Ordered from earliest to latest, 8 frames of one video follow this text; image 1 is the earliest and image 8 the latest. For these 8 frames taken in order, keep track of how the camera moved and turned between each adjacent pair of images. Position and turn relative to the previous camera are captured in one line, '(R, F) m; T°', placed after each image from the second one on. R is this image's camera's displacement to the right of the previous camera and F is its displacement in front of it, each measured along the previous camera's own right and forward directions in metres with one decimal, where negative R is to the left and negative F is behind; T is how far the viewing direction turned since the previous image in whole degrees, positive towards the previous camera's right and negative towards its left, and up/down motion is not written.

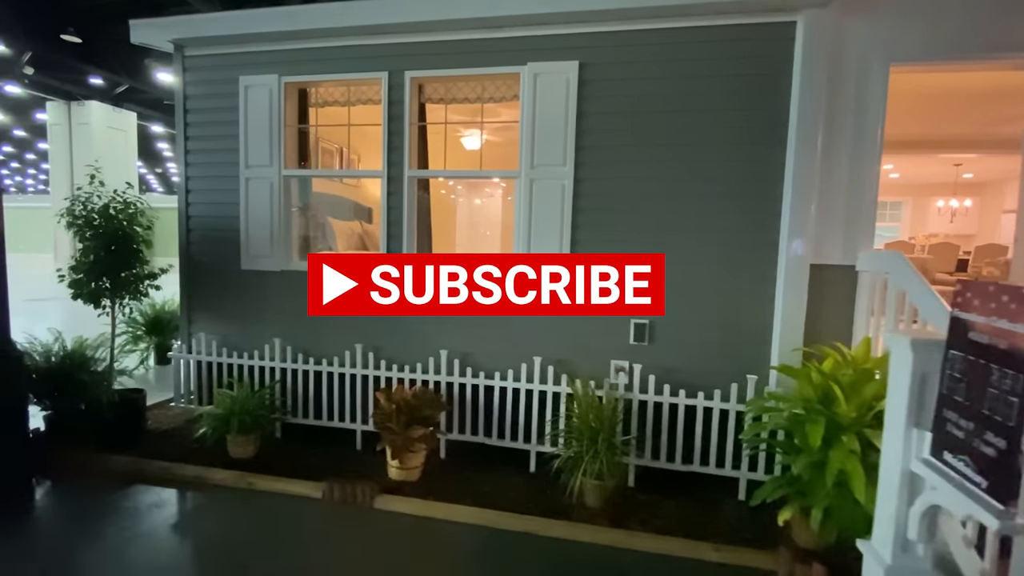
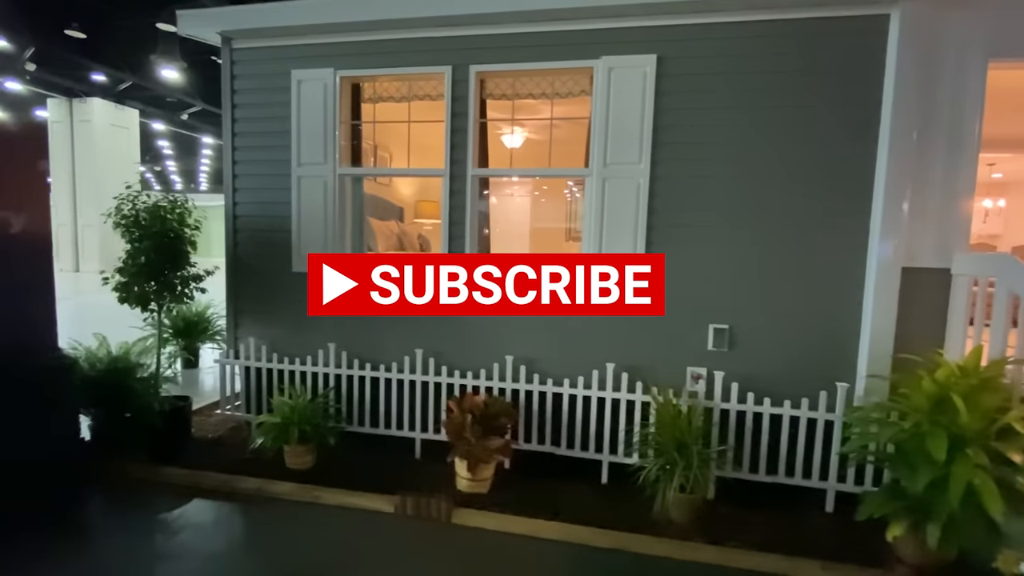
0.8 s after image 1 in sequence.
(-0.6, +0.2) m; +1°
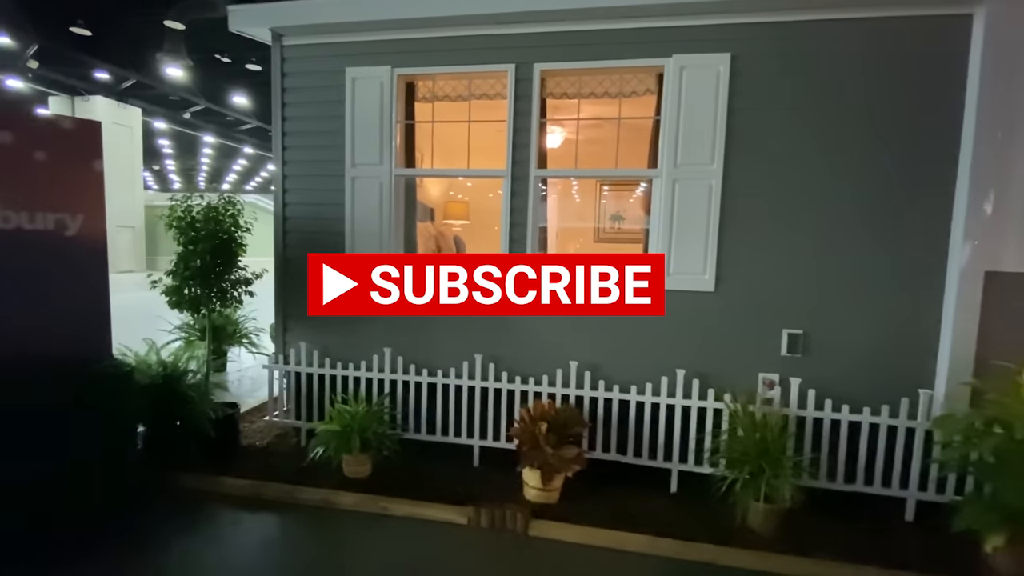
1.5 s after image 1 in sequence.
(-0.6, +0.1) m; +1°
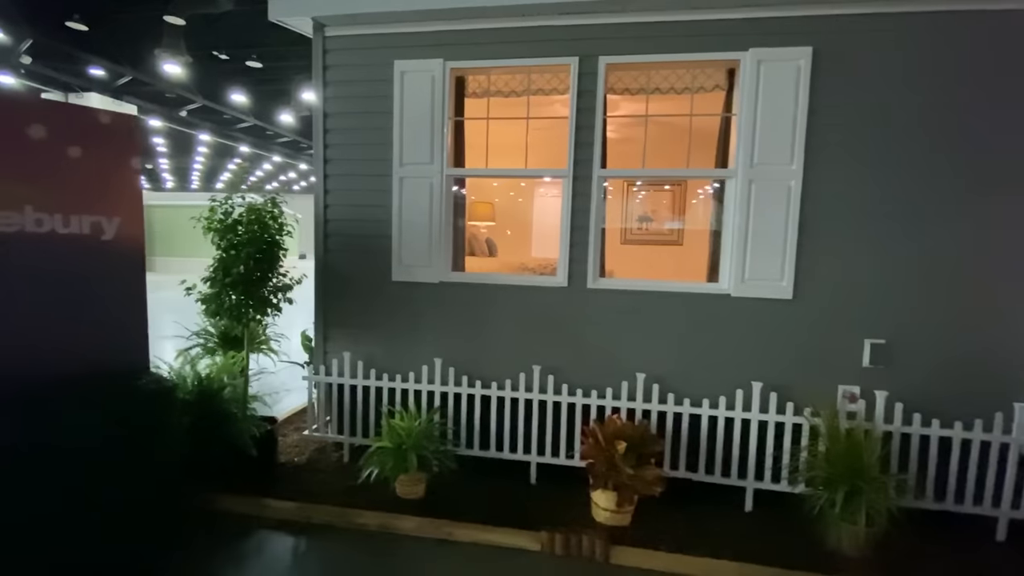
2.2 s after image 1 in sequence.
(-0.6, +0.3) m; +1°
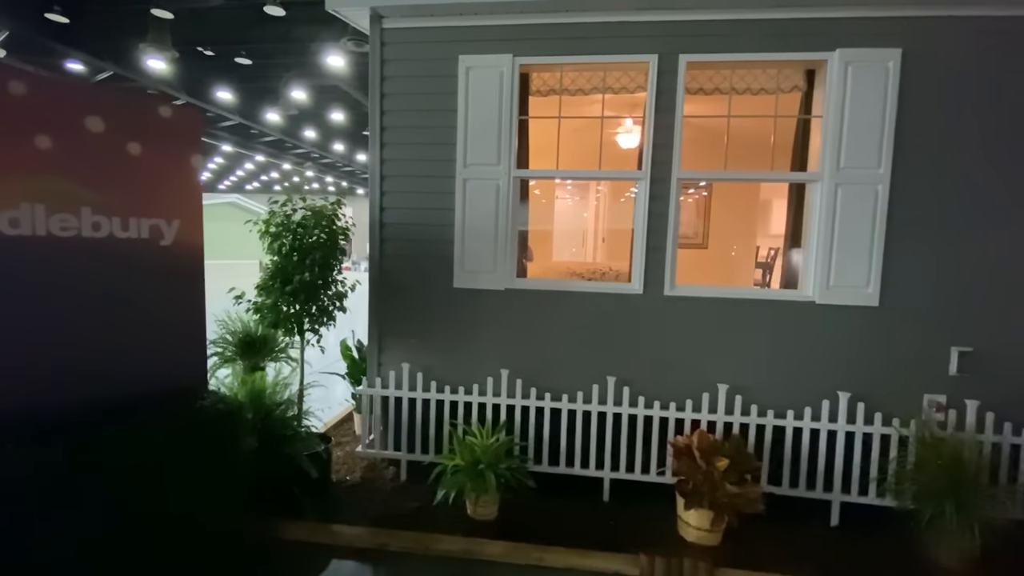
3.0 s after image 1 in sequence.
(-0.7, +0.2) m; +2°
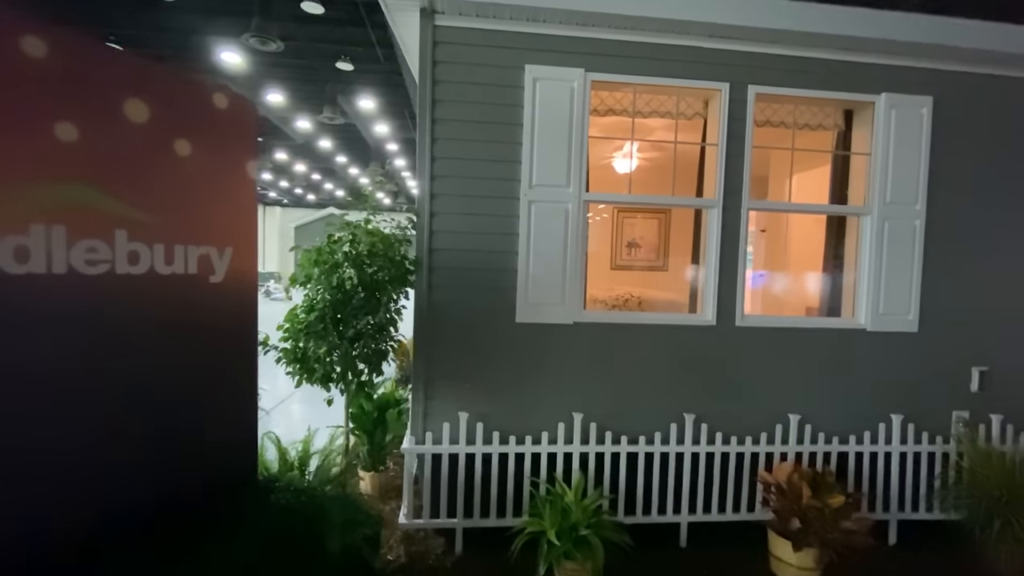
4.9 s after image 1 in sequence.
(-1.3, +0.6) m; +13°
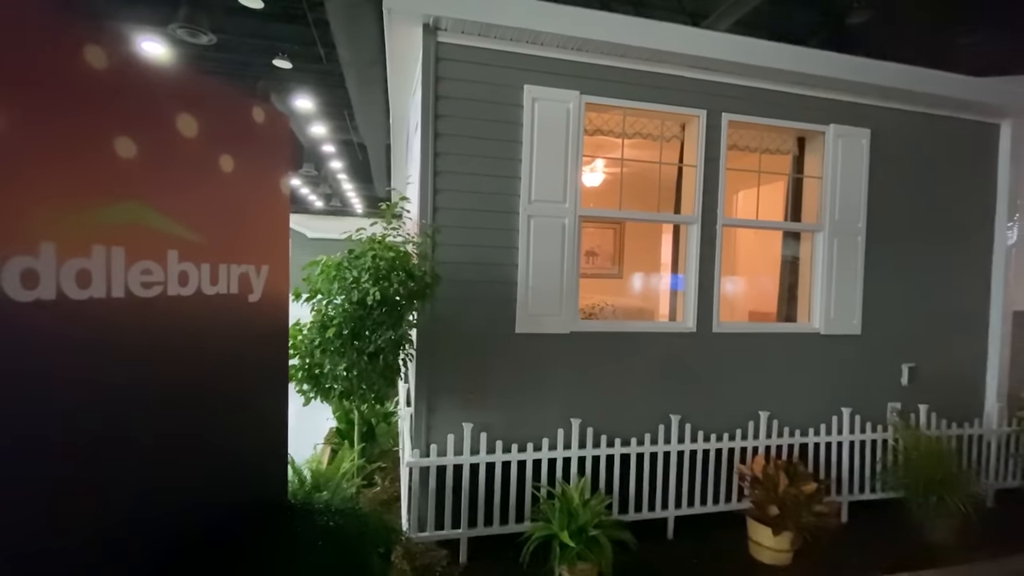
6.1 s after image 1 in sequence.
(-0.5, -0.1) m; +8°
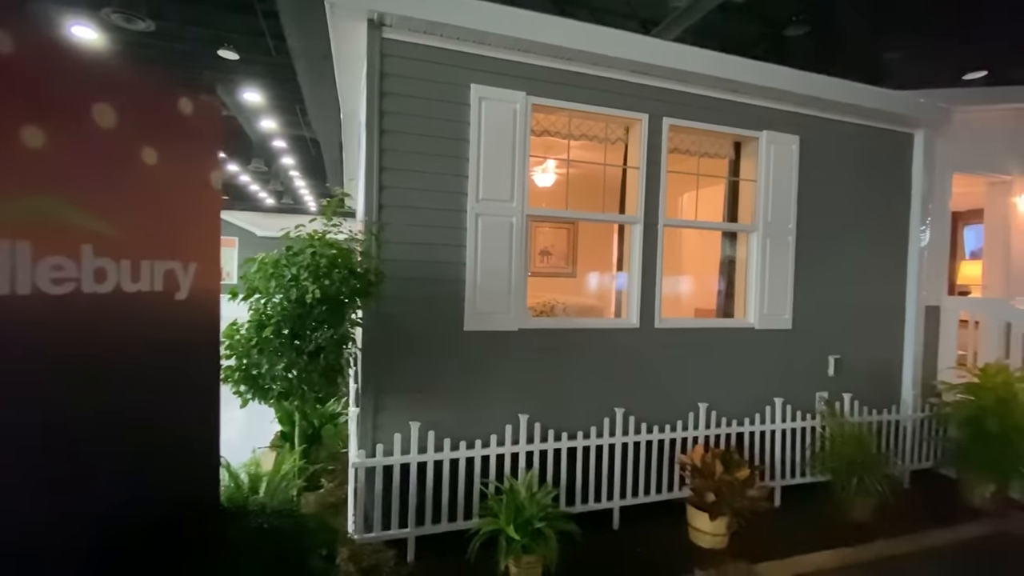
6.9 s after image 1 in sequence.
(+0.1, 0.0) m; +5°
